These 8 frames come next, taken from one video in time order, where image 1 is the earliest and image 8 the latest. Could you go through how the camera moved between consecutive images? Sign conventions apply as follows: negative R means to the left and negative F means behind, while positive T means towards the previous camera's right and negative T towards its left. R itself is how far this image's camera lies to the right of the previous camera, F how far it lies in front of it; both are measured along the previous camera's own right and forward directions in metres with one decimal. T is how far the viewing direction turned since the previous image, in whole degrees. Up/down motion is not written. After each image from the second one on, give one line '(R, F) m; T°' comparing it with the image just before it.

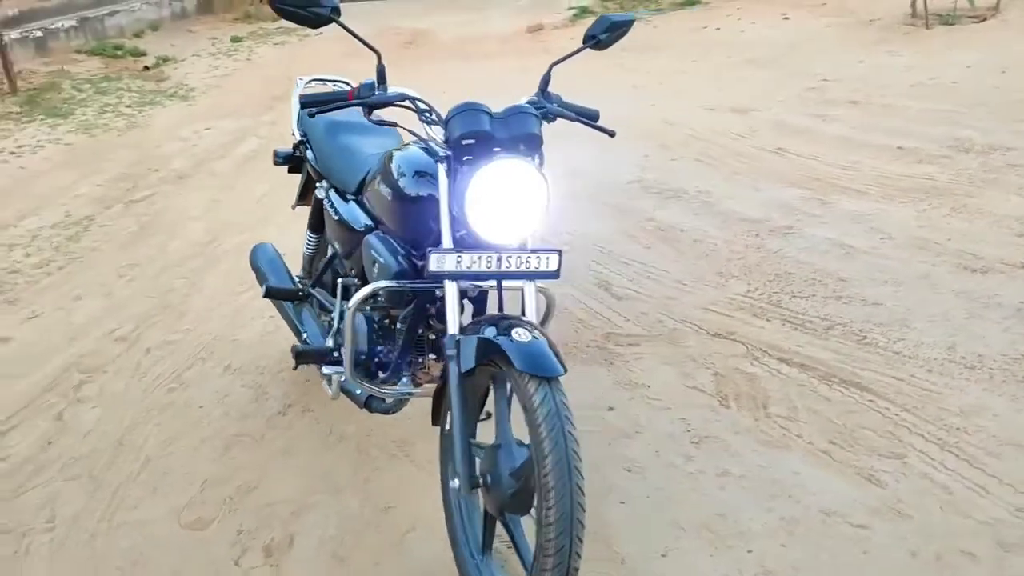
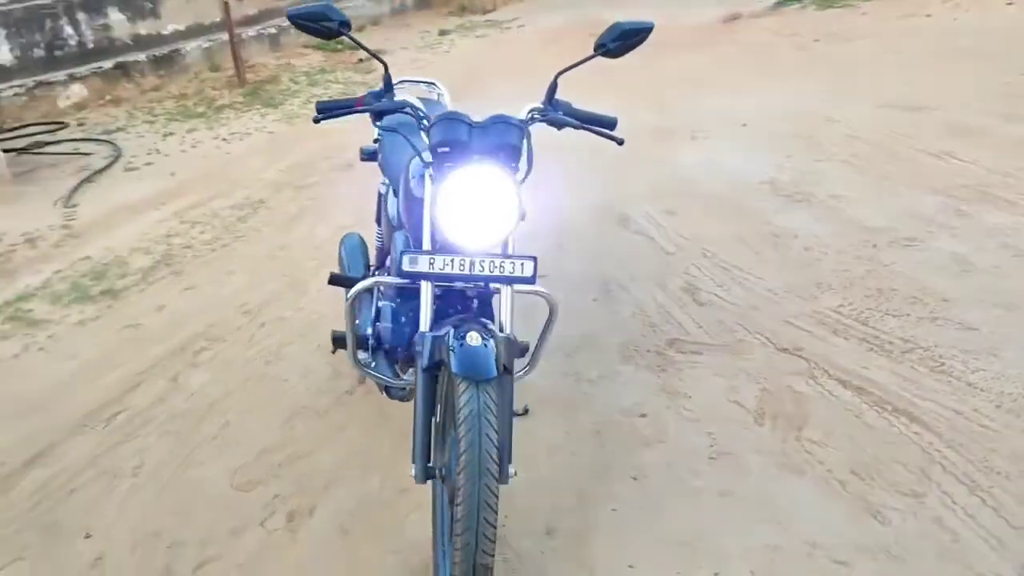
(+0.6, 0.0) m; -15°
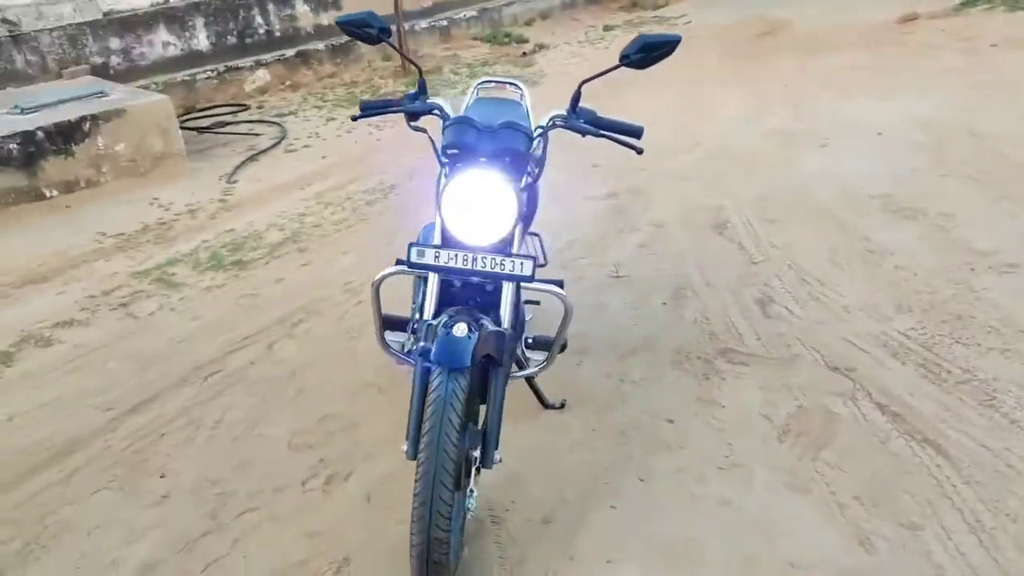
(+0.5, -0.1) m; -11°
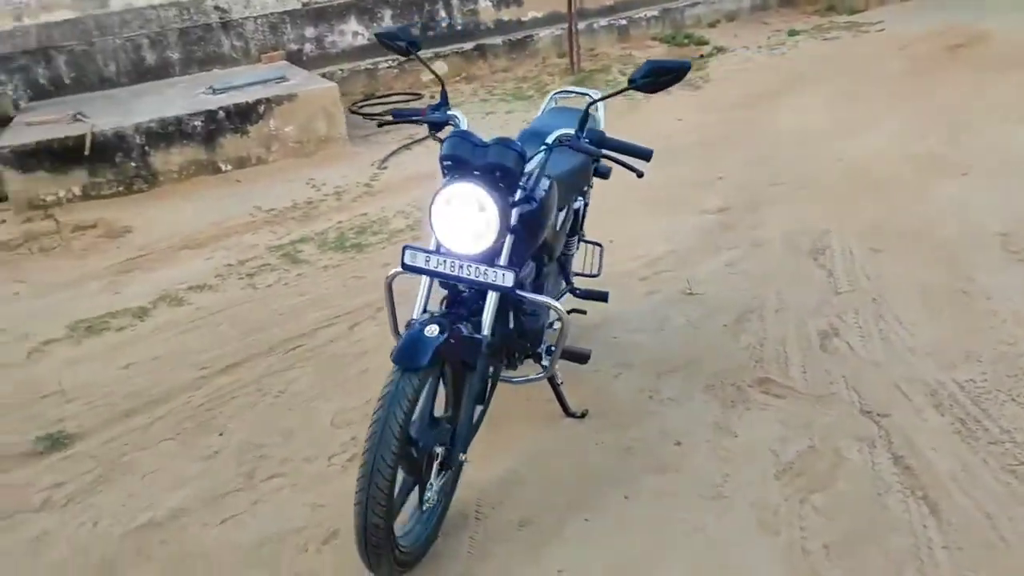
(+0.6, 0.0) m; -12°
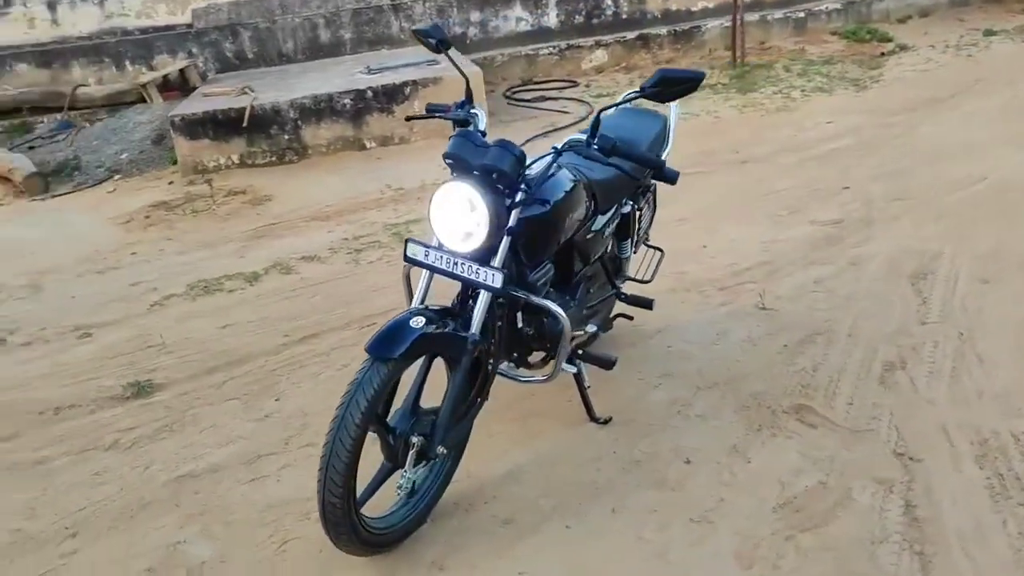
(+0.5, 0.0) m; -11°
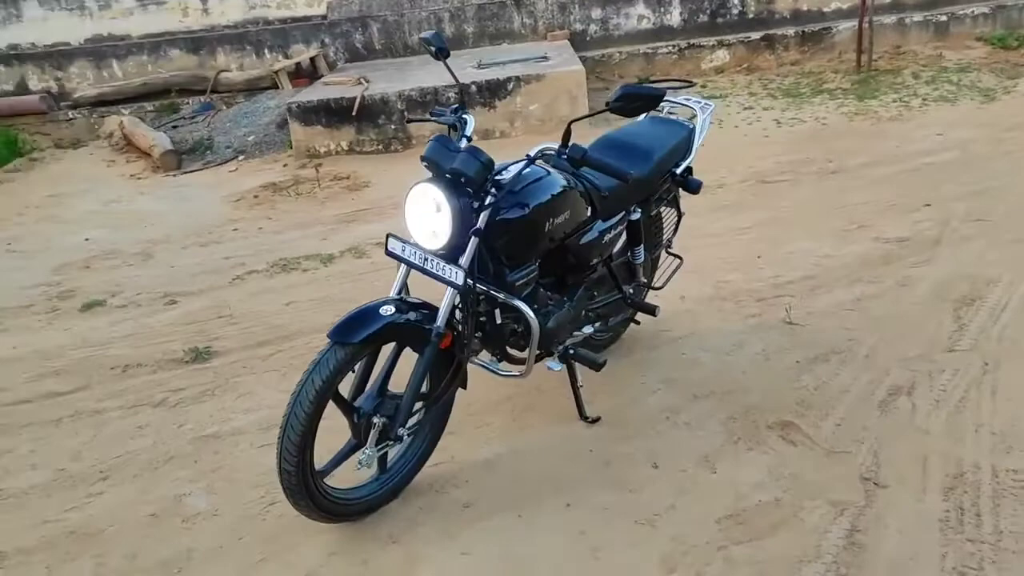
(+0.5, -0.1) m; -9°
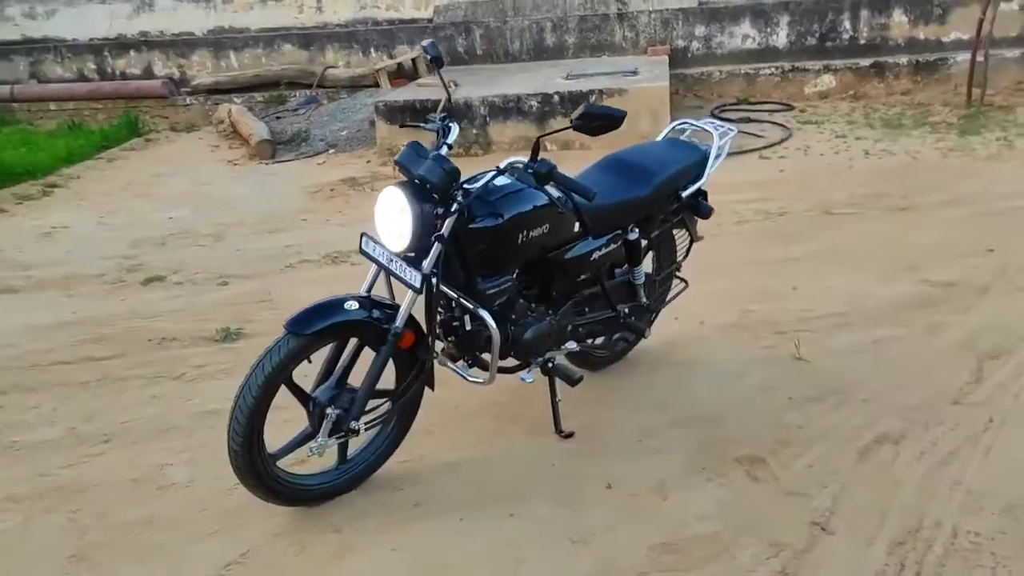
(+0.5, 0.0) m; -7°
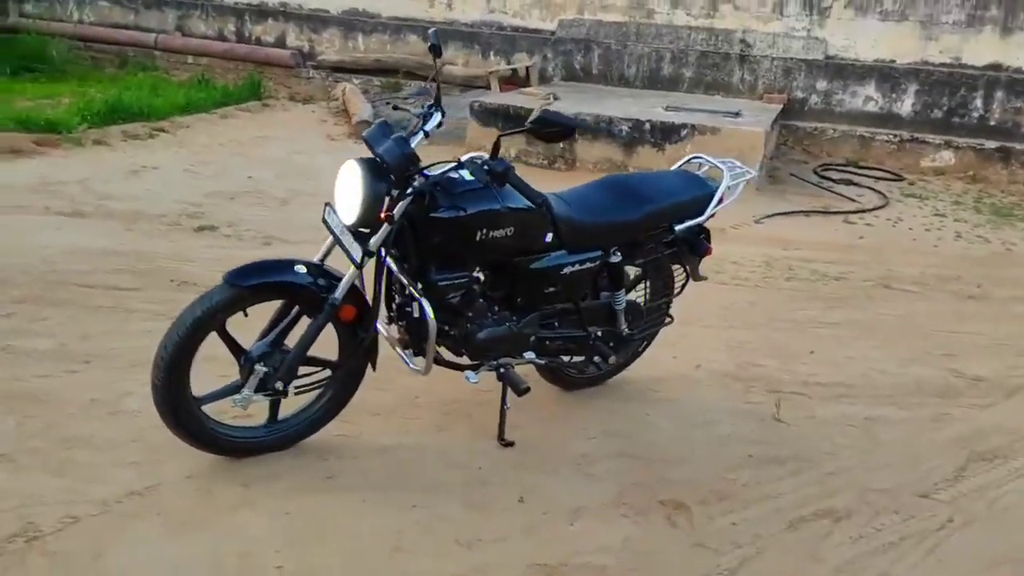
(+0.5, +0.1) m; -7°
